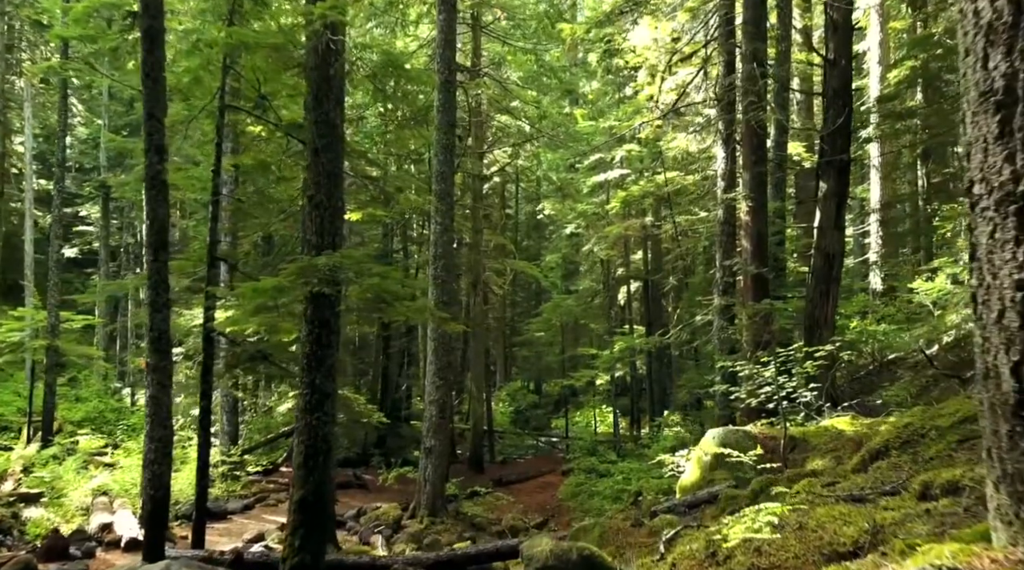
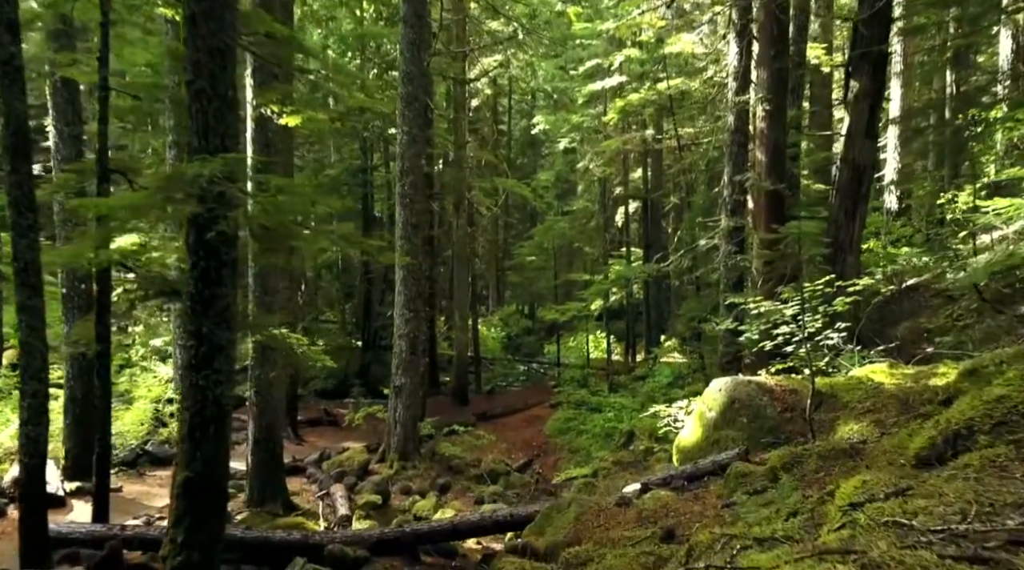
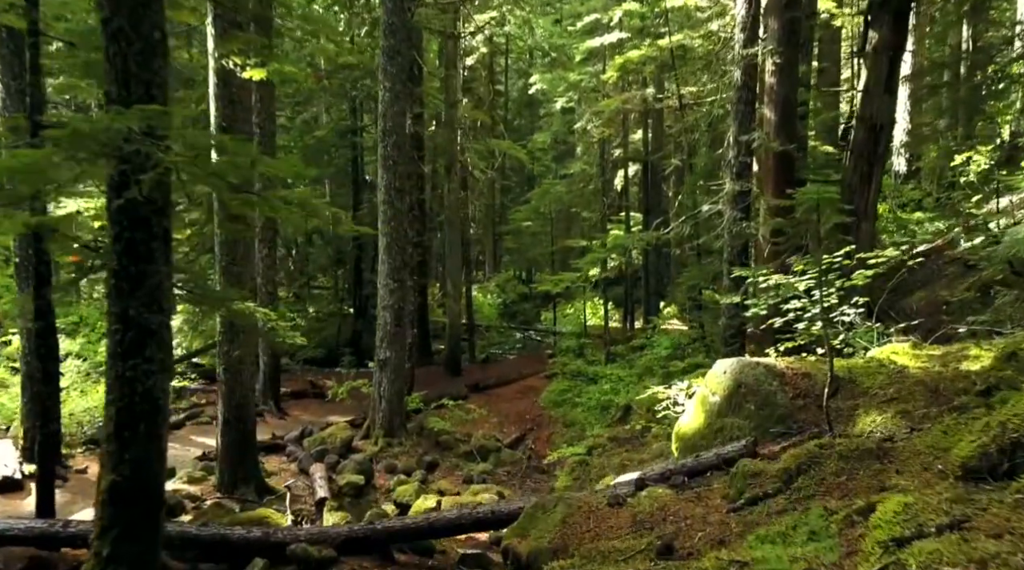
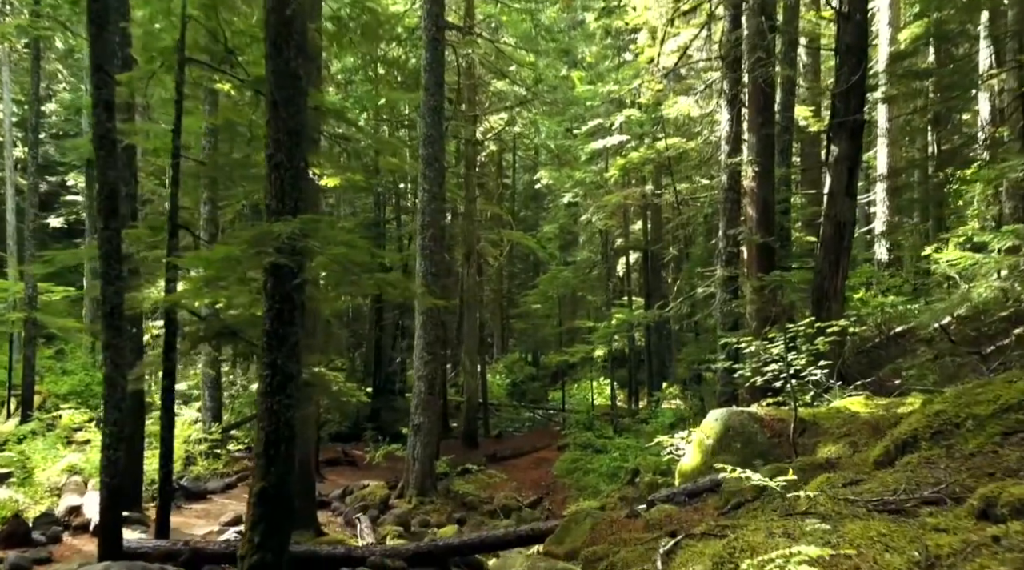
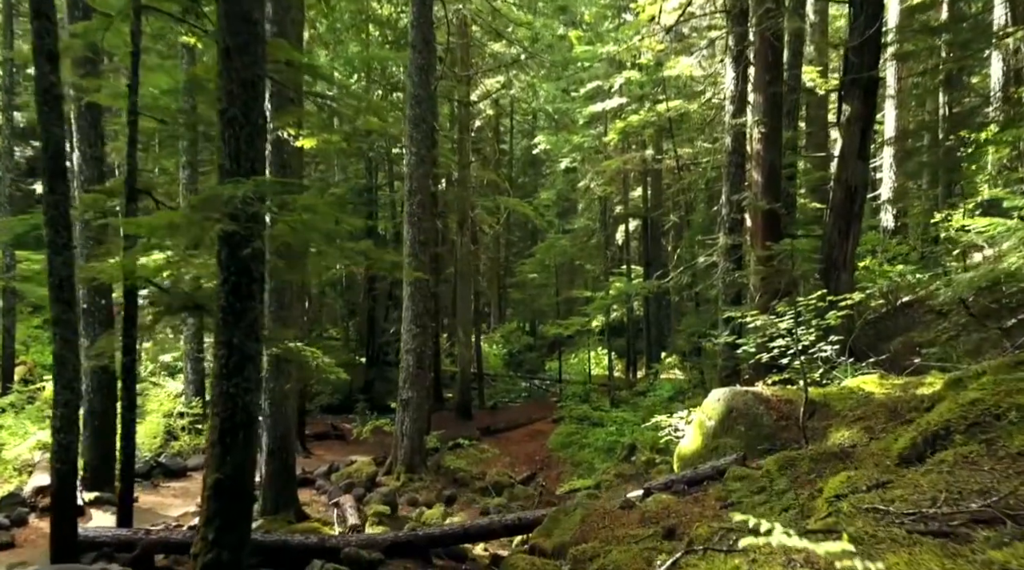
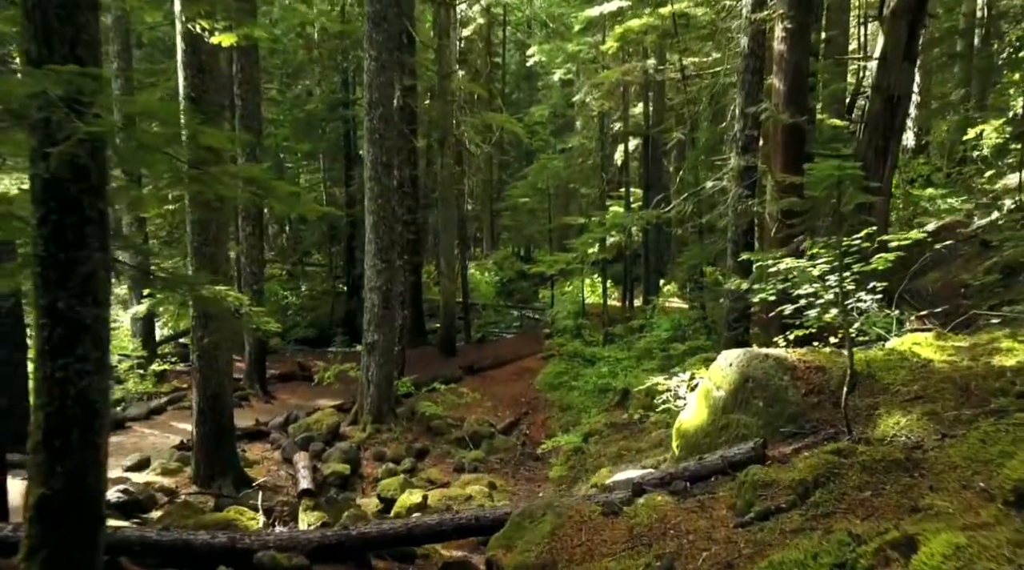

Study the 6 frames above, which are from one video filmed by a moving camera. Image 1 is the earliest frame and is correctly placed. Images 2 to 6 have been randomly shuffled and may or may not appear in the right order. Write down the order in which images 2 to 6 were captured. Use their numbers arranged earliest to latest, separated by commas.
4, 5, 2, 3, 6
